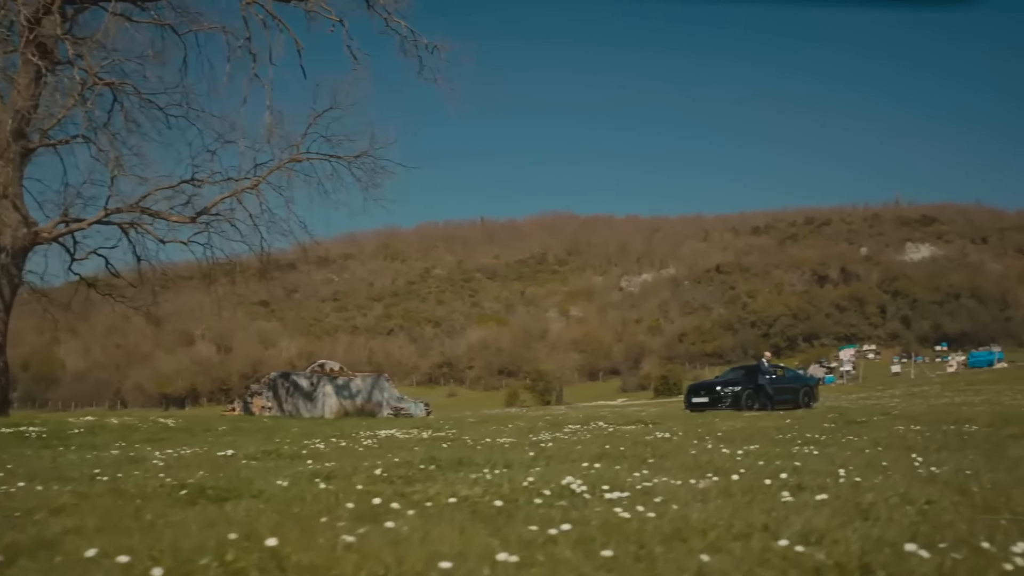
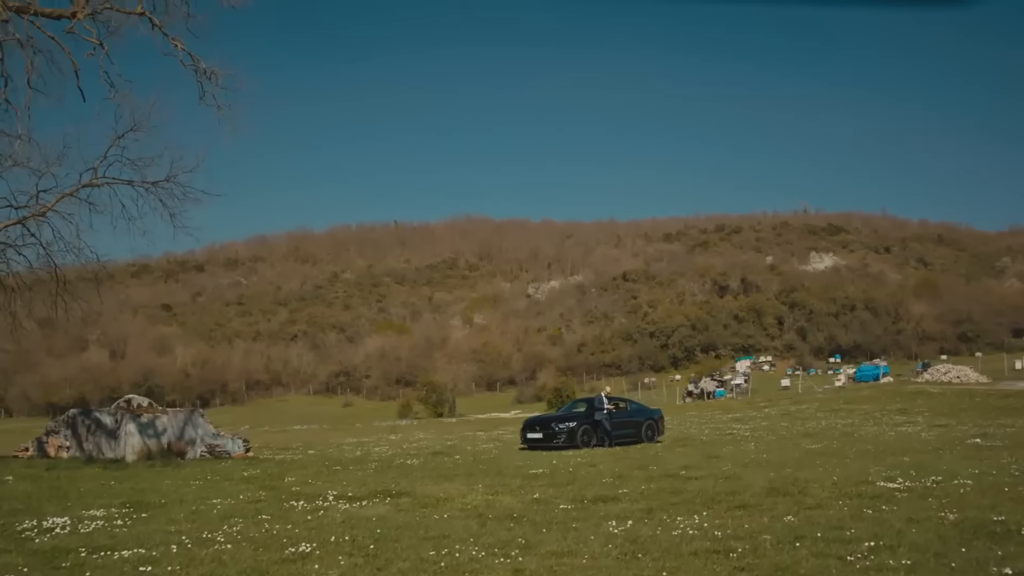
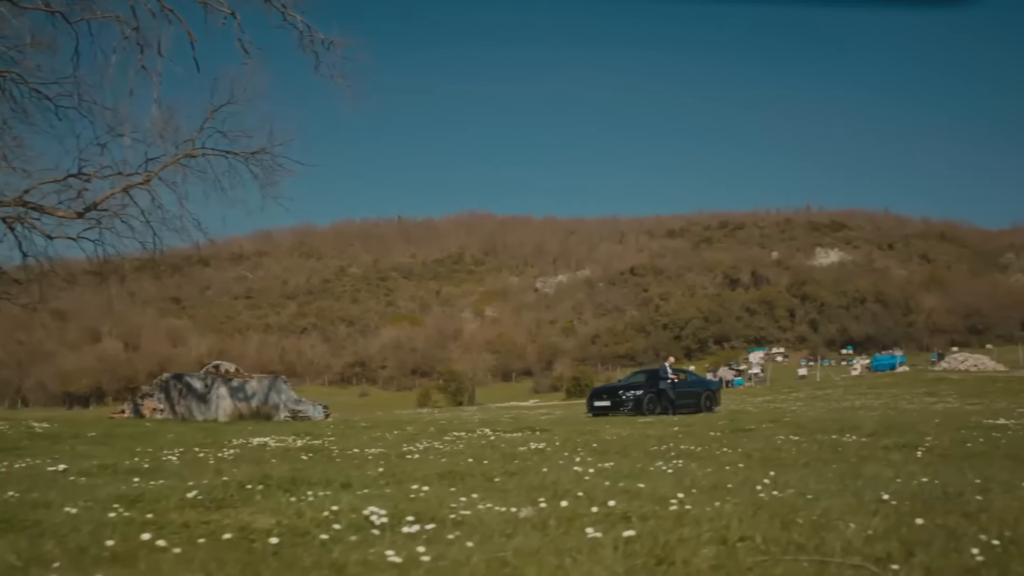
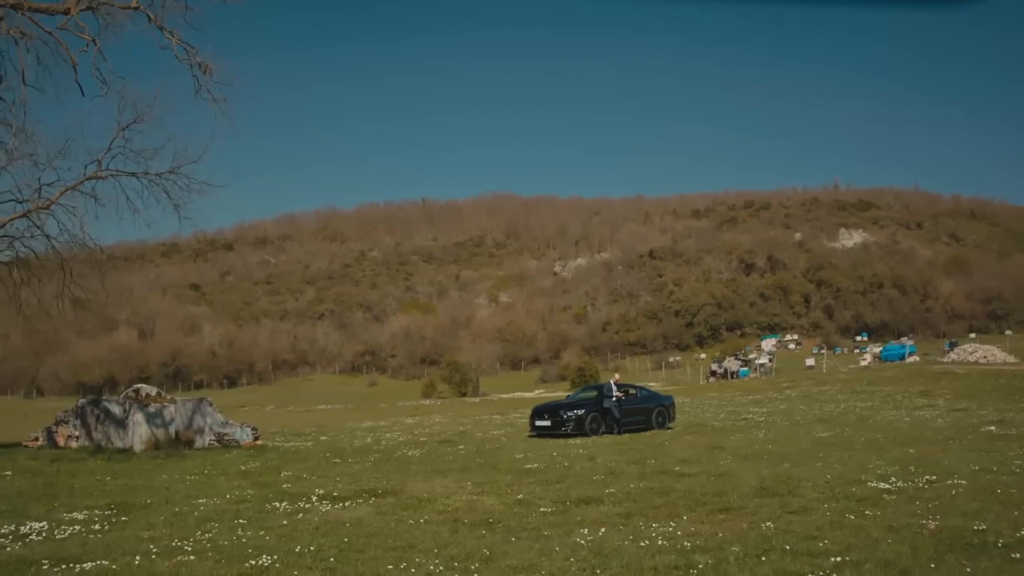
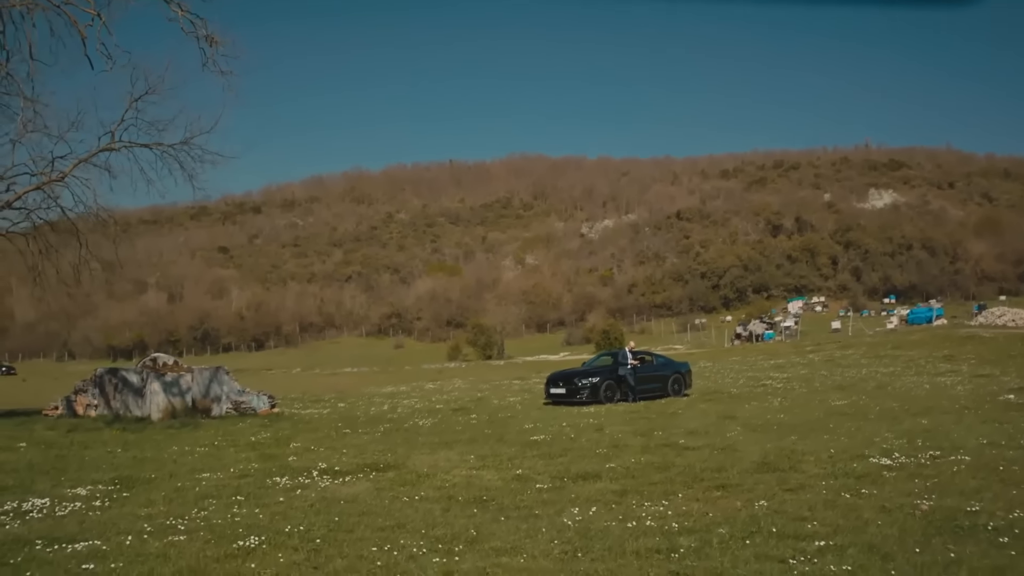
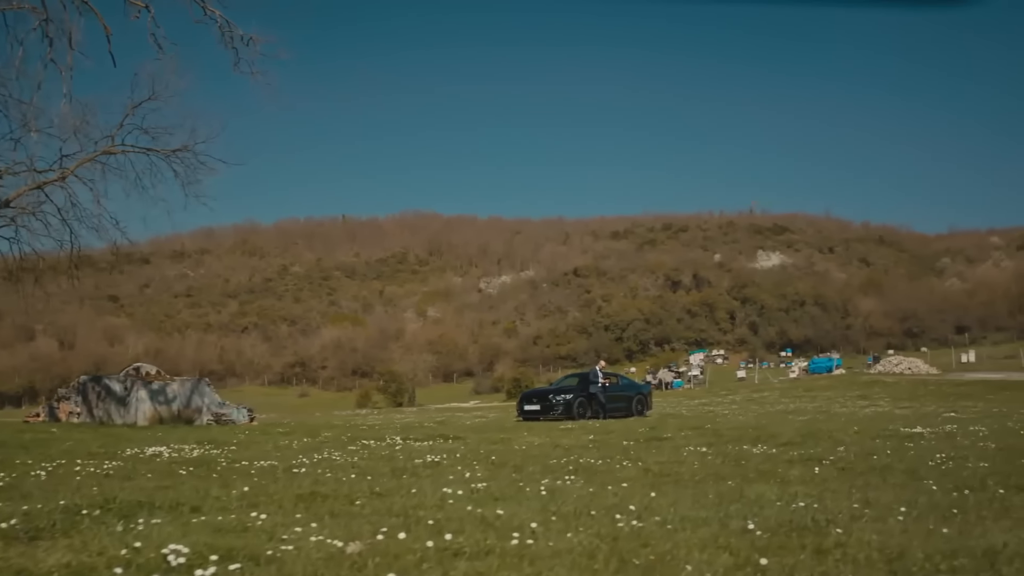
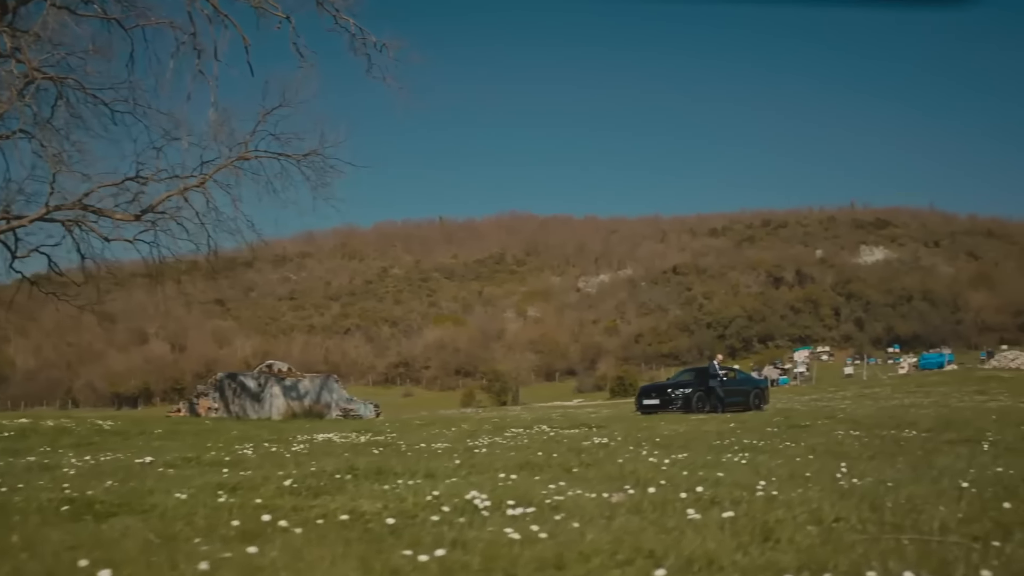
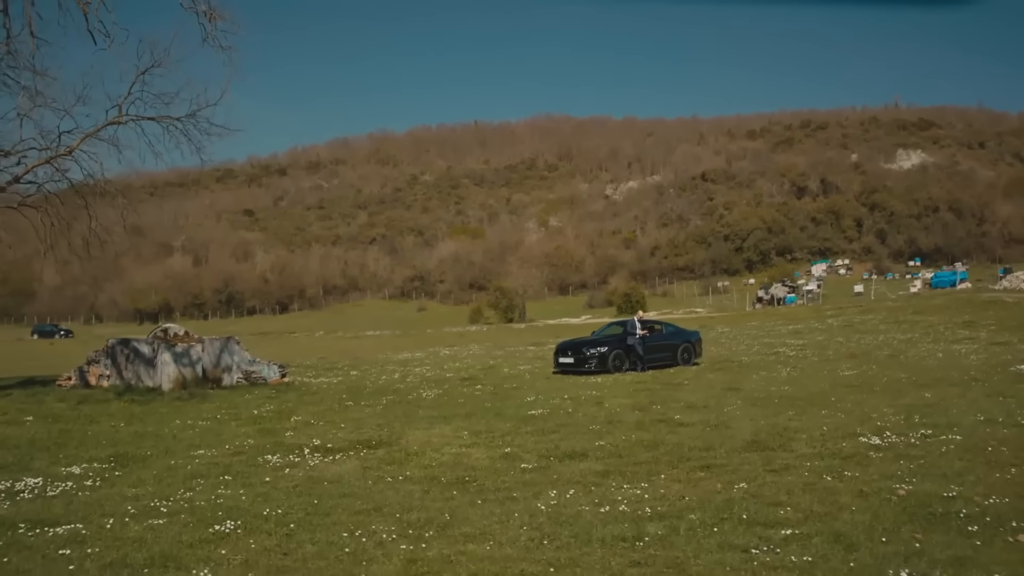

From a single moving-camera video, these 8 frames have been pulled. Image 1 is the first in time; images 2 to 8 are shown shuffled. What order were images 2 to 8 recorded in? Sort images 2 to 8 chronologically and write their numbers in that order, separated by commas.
7, 3, 6, 2, 4, 5, 8
